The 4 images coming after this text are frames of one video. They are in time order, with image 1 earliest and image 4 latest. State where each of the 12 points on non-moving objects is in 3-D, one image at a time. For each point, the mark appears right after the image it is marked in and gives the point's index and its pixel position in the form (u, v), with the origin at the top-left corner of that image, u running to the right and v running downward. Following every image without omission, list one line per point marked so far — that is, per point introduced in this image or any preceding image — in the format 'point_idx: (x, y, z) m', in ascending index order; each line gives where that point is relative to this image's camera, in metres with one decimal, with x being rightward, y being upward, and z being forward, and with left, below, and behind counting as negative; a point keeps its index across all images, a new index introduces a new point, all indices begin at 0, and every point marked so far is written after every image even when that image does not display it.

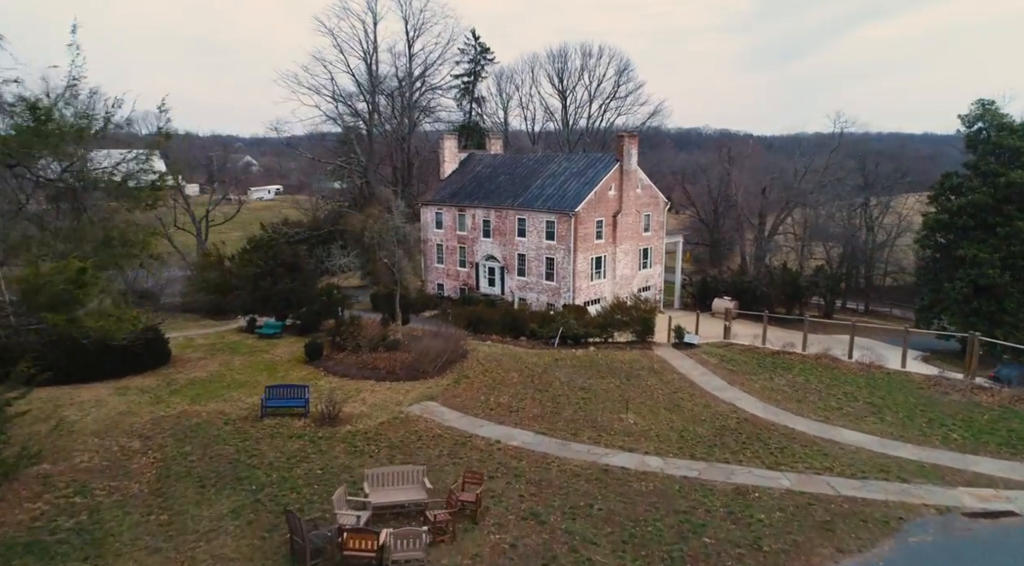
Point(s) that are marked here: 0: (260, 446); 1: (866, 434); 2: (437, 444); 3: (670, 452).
0: (-5.9, -3.8, +15.9) m
1: (+9.5, -4.1, +18.4) m
2: (-1.8, -4.0, +16.7) m
3: (+3.9, -4.2, +16.8) m
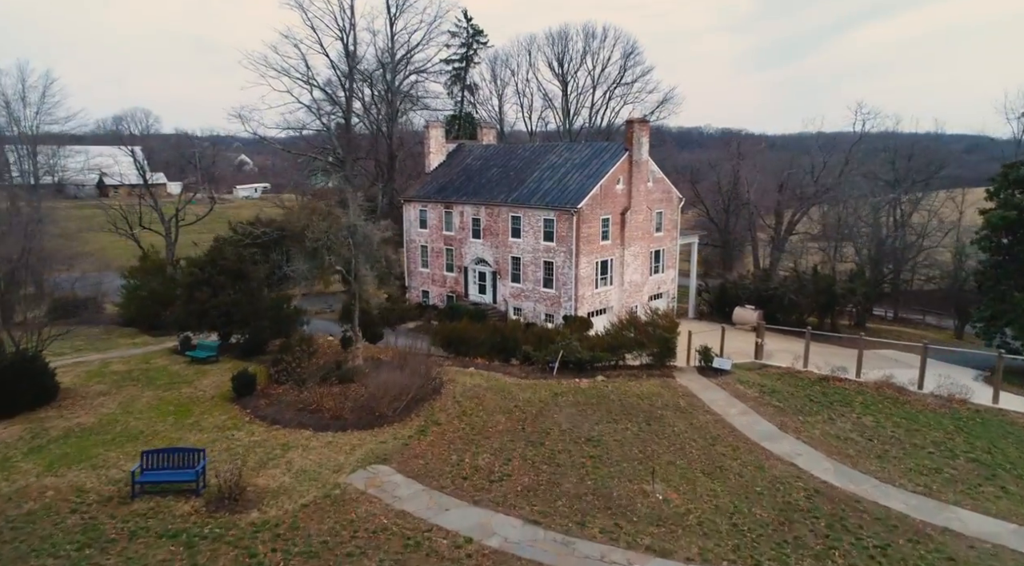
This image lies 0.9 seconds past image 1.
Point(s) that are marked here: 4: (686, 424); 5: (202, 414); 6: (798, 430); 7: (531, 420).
0: (-6.3, -4.2, +10.5) m
1: (+9.2, -4.5, +12.9) m
2: (-2.2, -4.4, +11.2) m
3: (+3.5, -4.6, +11.4) m
4: (+4.6, -3.7, +18.1) m
5: (-8.0, -3.4, +17.5) m
6: (+7.5, -3.9, +17.9) m
7: (+0.5, -3.5, +17.6) m
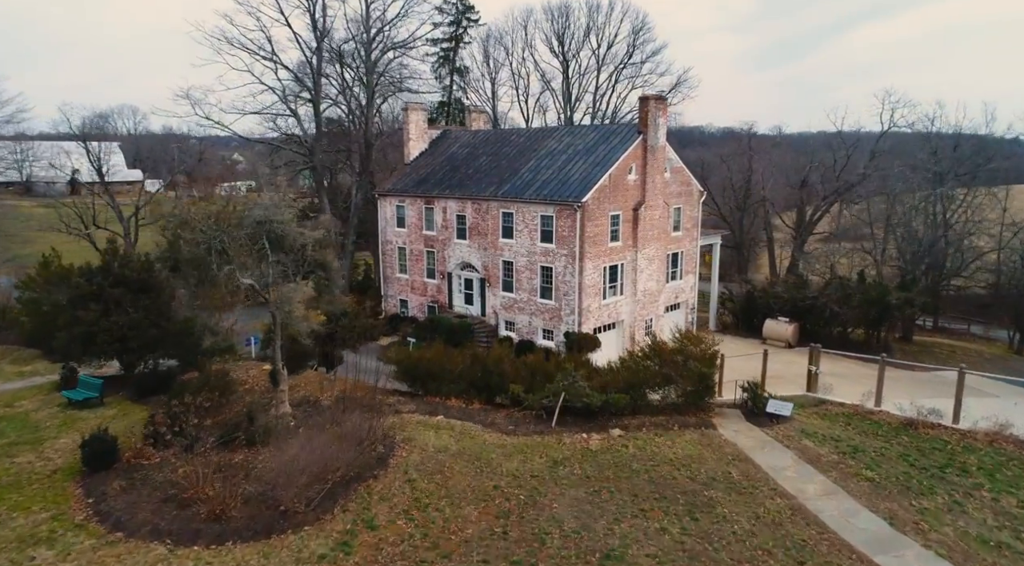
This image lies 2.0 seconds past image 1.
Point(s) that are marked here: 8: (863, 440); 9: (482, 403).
0: (-6.7, -4.6, +4.5) m
1: (+8.8, -4.9, +6.9) m
2: (-2.6, -4.8, +5.2) m
3: (+3.1, -5.0, +5.4) m
4: (+4.2, -4.1, +12.1) m
5: (-8.4, -3.8, +11.5) m
6: (+7.1, -4.3, +11.9) m
7: (+0.1, -3.9, +11.6) m
8: (+8.7, -3.9, +16.9) m
9: (-0.8, -3.2, +18.2) m
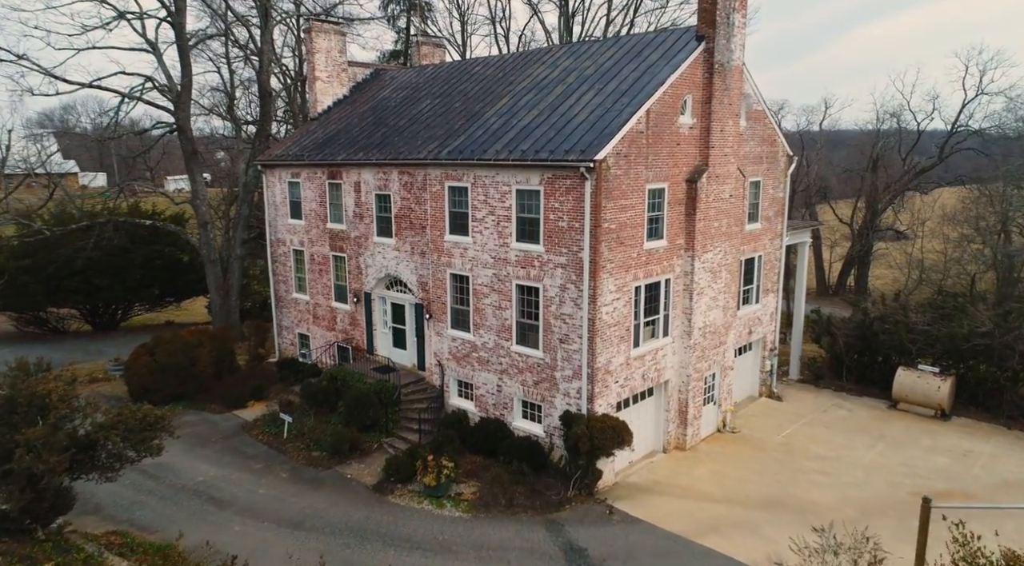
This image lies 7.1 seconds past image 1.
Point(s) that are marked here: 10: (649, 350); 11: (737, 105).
0: (-7.8, -5.4, -9.5) m
1: (+7.7, -5.6, -7.1) m
2: (-3.7, -5.6, -8.8) m
3: (+2.0, -5.8, -8.6) m
4: (+3.1, -4.9, -1.9) m
5: (-9.5, -4.6, -2.5) m
6: (+6.0, -5.0, -2.1) m
7: (-1.0, -4.7, -2.4) m
8: (+7.6, -4.7, +2.9) m
9: (-1.9, -4.0, +4.2) m
10: (+3.3, -1.6, +16.6) m
11: (+5.9, +4.7, +17.8) m
